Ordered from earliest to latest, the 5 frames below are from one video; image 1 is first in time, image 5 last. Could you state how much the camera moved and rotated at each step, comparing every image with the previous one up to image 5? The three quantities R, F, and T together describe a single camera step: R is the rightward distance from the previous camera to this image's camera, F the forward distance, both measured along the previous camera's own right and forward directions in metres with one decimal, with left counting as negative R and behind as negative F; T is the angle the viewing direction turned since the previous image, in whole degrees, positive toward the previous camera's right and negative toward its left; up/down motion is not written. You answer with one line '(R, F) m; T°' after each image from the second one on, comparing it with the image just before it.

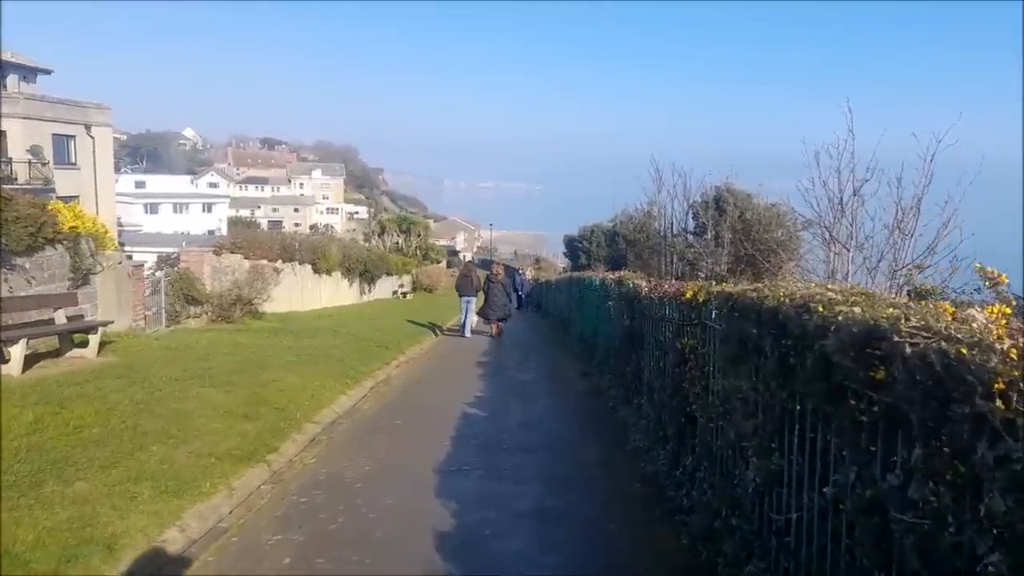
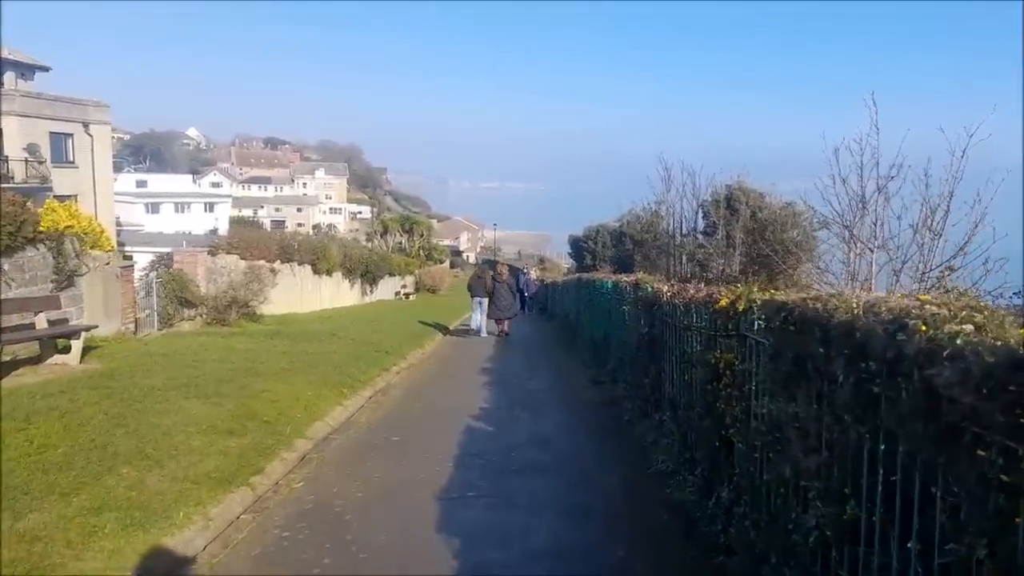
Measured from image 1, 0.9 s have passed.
(0.0, +0.8) m; 0°
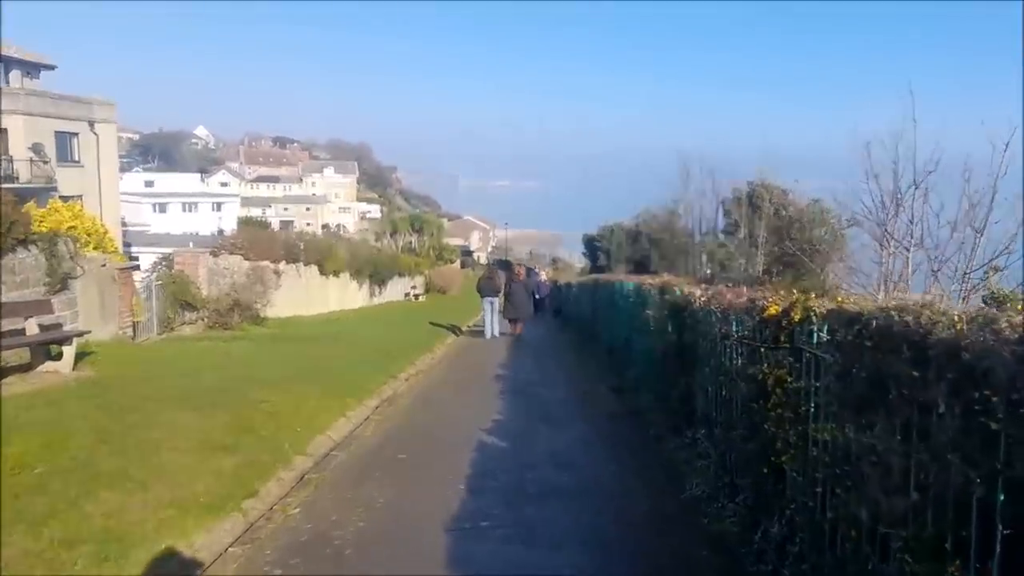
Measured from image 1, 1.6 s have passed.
(-0.1, +0.7) m; 0°
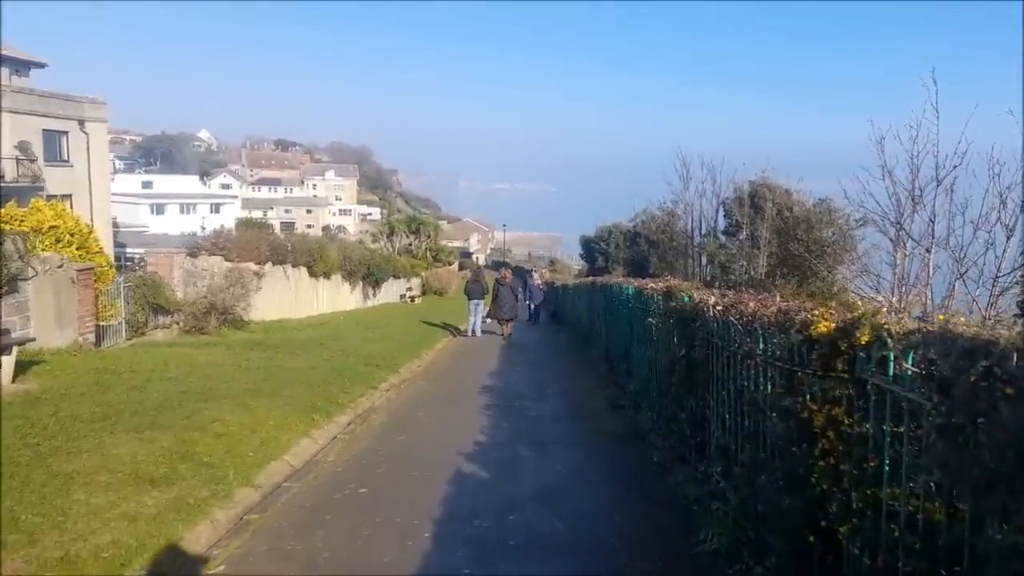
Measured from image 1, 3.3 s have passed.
(+0.2, +1.3) m; 0°
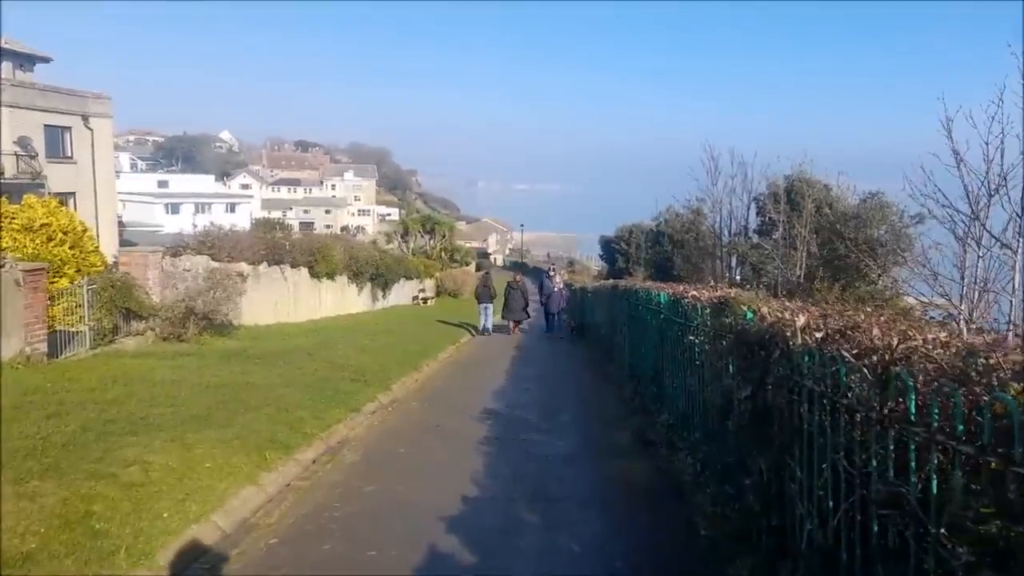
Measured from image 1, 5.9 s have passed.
(+0.1, +2.1) m; -1°
